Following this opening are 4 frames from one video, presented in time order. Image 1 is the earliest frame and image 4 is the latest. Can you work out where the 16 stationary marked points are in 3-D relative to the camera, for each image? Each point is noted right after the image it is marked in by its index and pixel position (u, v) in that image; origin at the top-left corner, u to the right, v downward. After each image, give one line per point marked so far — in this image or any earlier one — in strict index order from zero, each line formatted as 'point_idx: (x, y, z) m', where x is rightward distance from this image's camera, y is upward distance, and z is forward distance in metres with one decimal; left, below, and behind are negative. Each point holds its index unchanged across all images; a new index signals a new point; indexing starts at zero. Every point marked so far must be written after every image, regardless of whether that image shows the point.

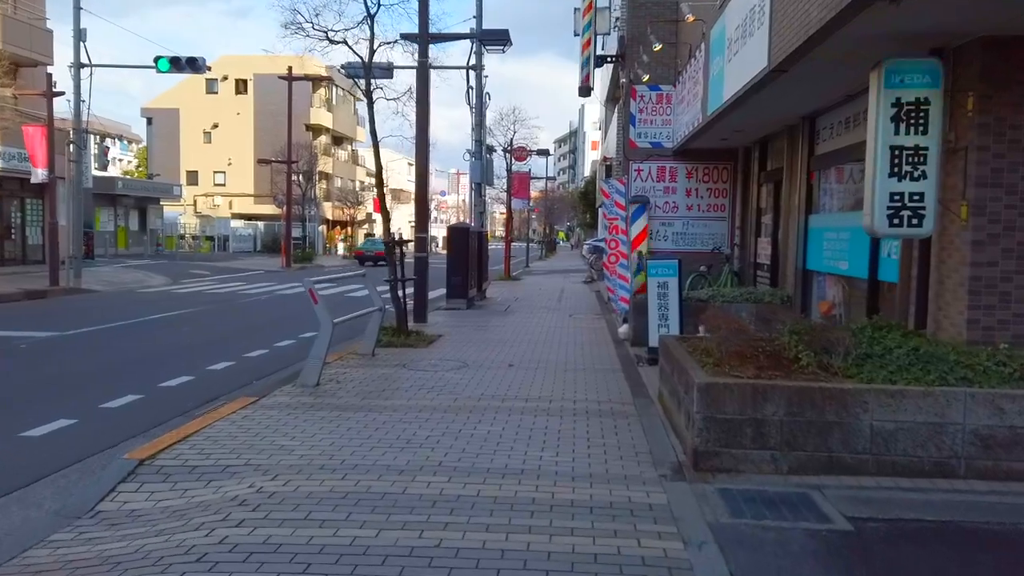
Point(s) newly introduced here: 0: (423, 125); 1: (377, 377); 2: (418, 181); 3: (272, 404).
0: (-1.9, +3.5, +16.3) m
1: (-1.8, -1.2, +10.1) m
2: (-2.1, +2.3, +16.3) m
3: (-2.7, -1.3, +8.5) m
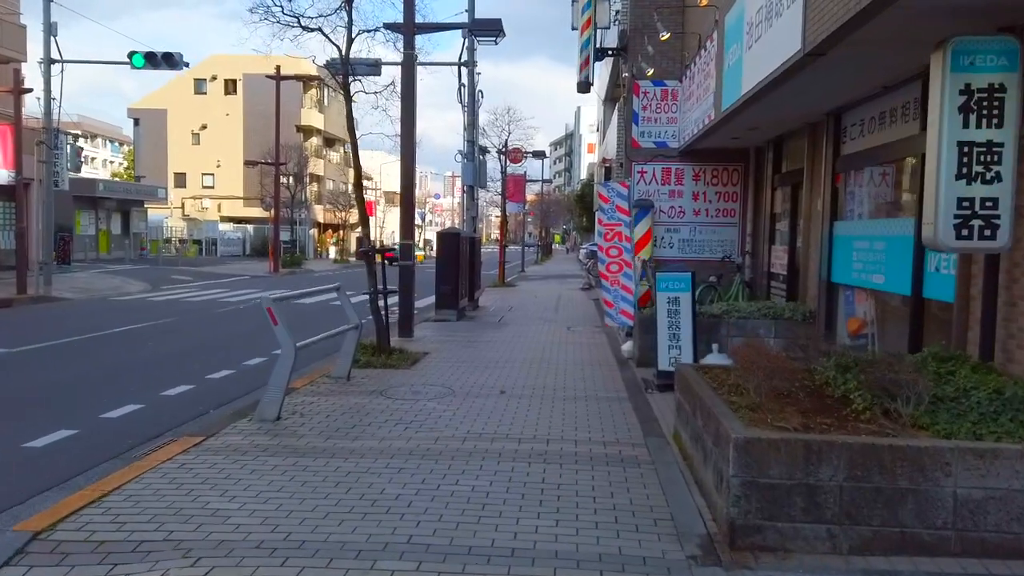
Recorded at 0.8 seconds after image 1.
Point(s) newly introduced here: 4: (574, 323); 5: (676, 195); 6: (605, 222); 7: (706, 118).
0: (-2.1, +3.2, +15.0) m
1: (-1.9, -1.4, +8.8) m
2: (-2.2, +2.0, +15.1) m
3: (-2.7, -1.5, +7.2) m
4: (+1.5, -0.8, +18.1) m
5: (+3.3, +1.9, +15.7) m
6: (+1.7, +1.1, +13.3) m
7: (+3.3, +3.0, +13.3) m
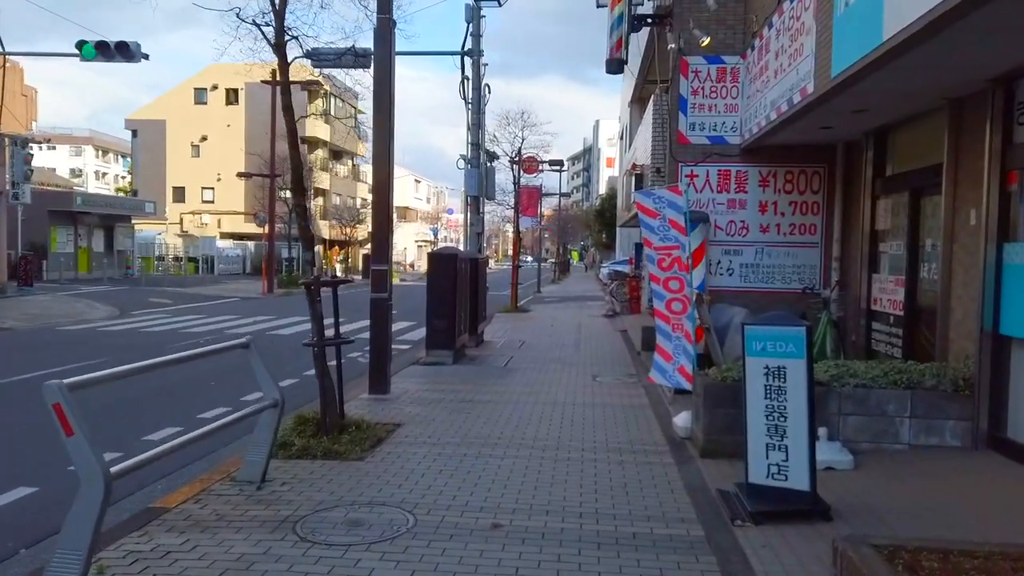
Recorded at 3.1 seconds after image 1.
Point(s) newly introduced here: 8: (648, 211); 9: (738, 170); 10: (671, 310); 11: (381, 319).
0: (-1.9, +2.6, +11.4) m
1: (-1.9, -1.9, +5.0) m
2: (-2.1, +1.4, +11.4) m
3: (-2.8, -1.9, +3.5) m
4: (+1.7, -1.5, +14.3) m
5: (+3.5, +1.3, +11.9) m
6: (+1.8, +0.6, +9.5) m
7: (+3.4, +2.4, +9.6) m
8: (+1.8, +1.0, +9.7) m
9: (+3.5, +1.8, +12.0) m
10: (+1.9, -0.3, +9.4) m
11: (-1.9, -0.5, +11.3) m
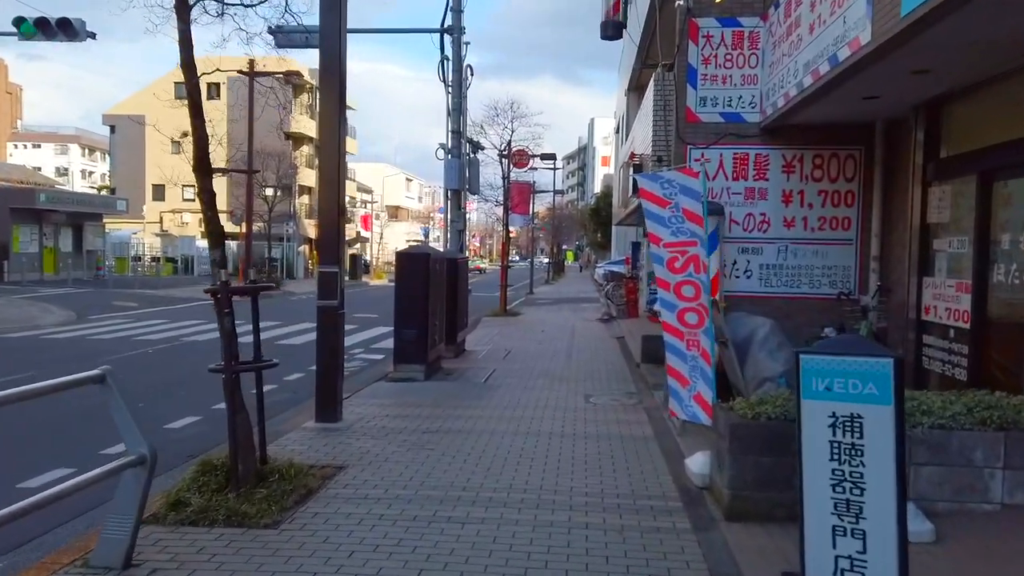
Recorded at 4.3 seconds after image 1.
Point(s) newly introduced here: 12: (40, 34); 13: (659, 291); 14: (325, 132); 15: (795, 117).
0: (-2.2, +2.6, +9.4) m
1: (-2.1, -1.9, +3.1) m
2: (-2.4, +1.4, +9.5) m
3: (-3.1, -2.0, +1.5) m
4: (+1.4, -1.6, +12.4) m
5: (+3.2, +1.2, +10.0) m
6: (+1.5, +0.5, +7.6) m
7: (+3.1, +2.3, +7.7) m
8: (+1.5, +0.9, +7.8) m
9: (+3.2, +1.8, +10.1) m
10: (+1.7, -0.3, +7.5) m
11: (-2.2, -0.5, +9.4) m
12: (-11.2, +6.0, +18.2) m
13: (+1.4, 0.0, +7.6) m
14: (-2.3, +1.9, +9.4) m
15: (+3.5, +2.1, +9.5) m
